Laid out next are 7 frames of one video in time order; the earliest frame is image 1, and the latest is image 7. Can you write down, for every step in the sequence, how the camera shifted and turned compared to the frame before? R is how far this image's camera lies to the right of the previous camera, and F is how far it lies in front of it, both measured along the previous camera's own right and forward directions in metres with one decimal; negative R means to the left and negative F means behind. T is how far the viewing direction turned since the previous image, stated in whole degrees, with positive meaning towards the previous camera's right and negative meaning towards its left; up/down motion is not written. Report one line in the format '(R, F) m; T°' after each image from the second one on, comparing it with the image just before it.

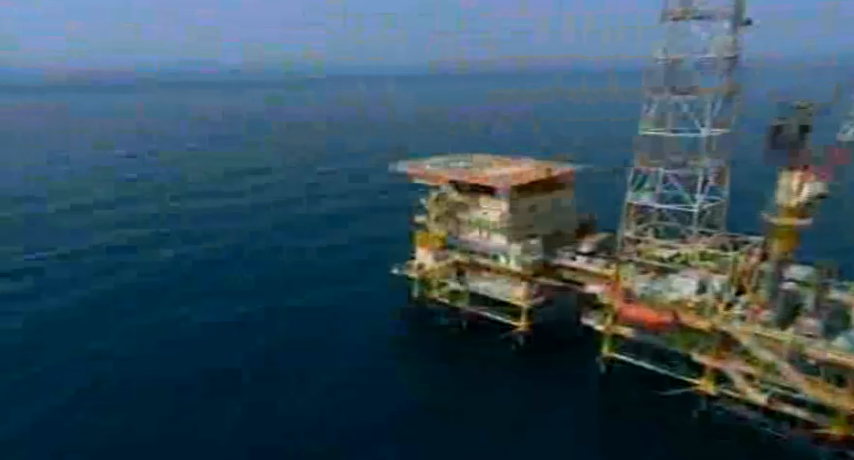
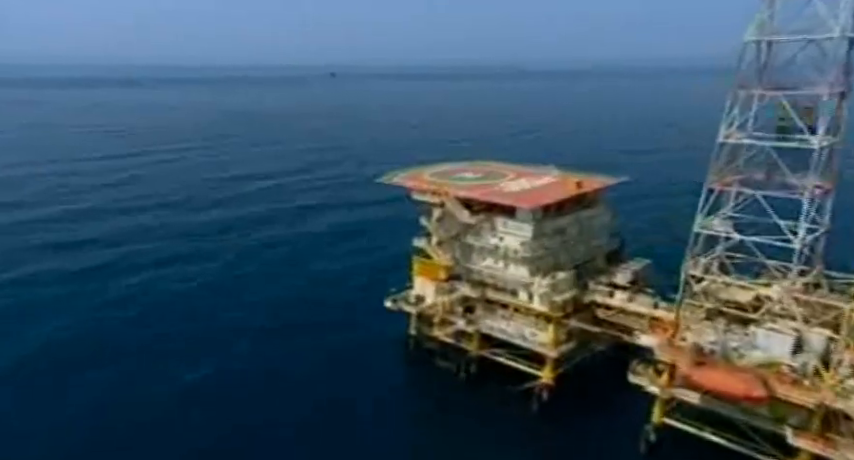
(-0.7, +11.4) m; +1°
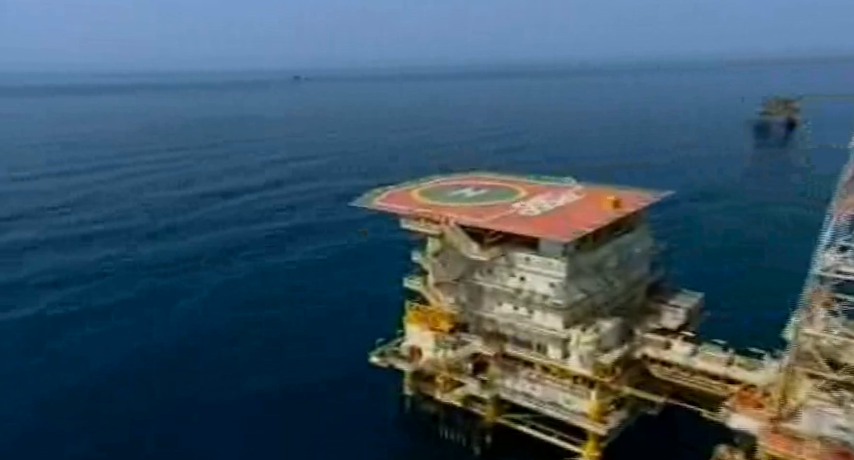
(-1.0, +11.1) m; +2°
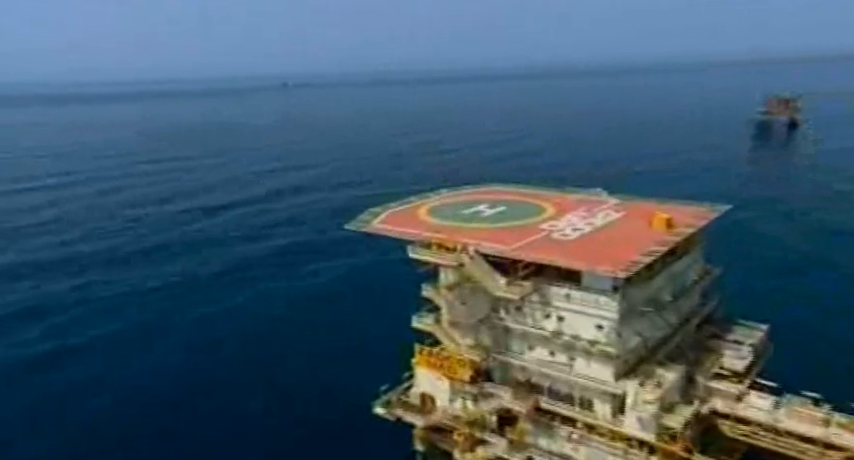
(-0.7, +6.7) m; 0°
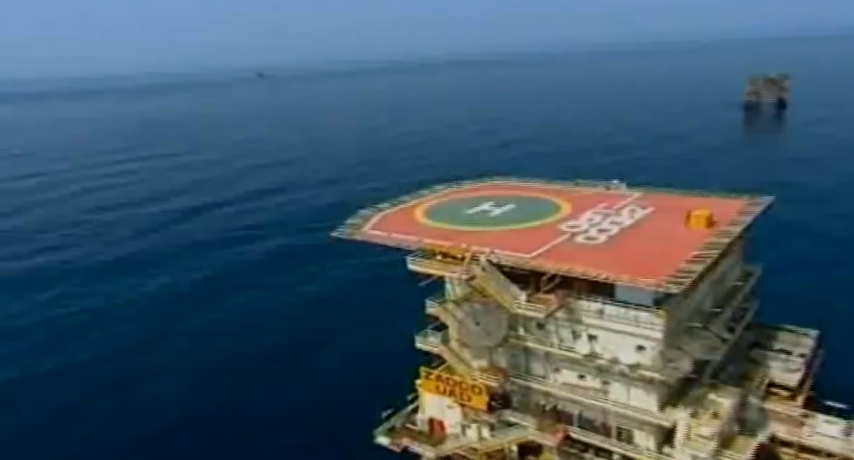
(-0.6, +4.3) m; +1°
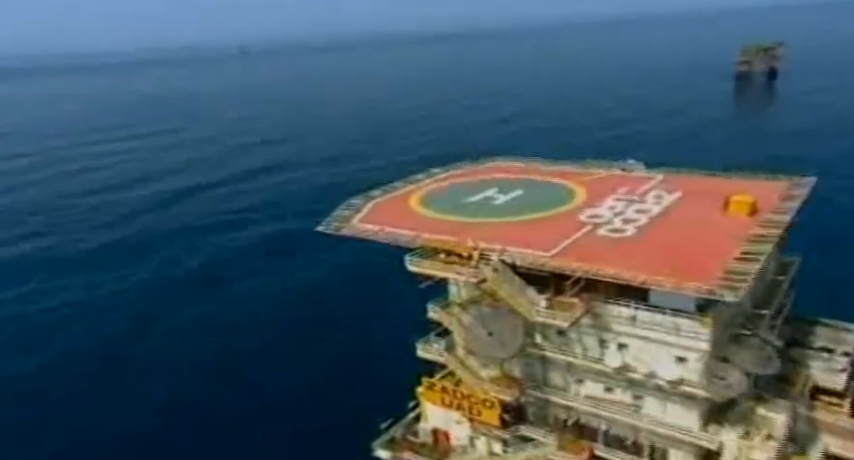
(-0.4, +3.4) m; +1°
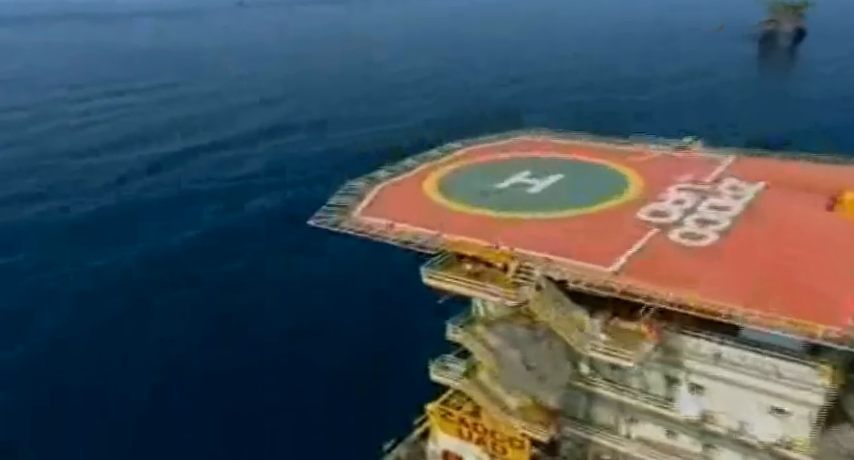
(-0.4, +5.2) m; -1°
